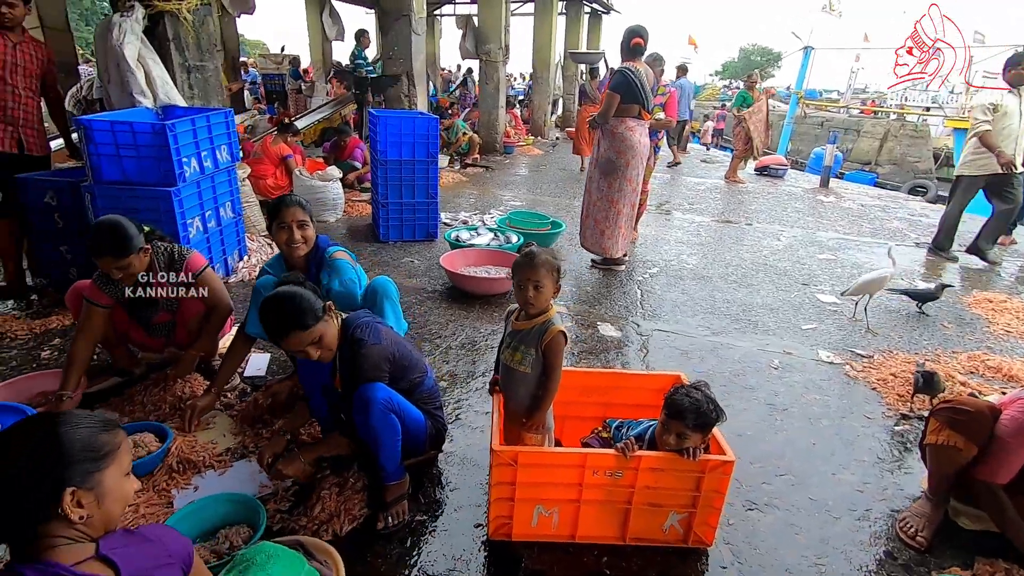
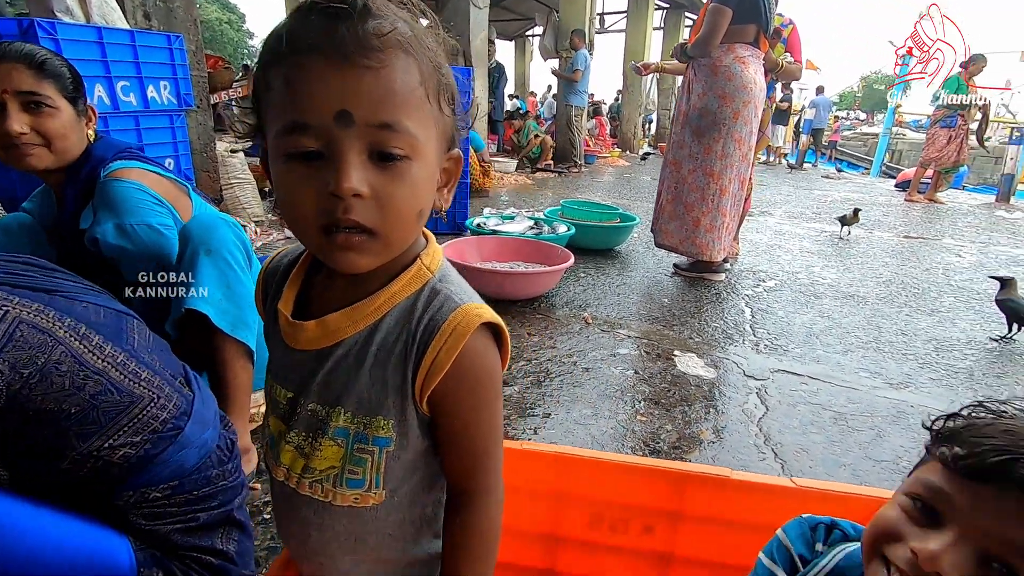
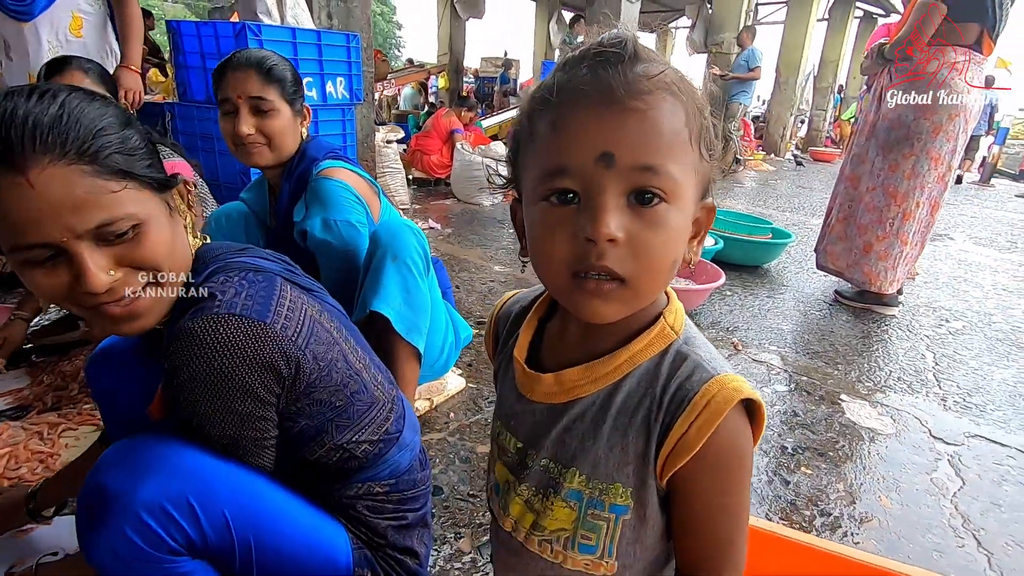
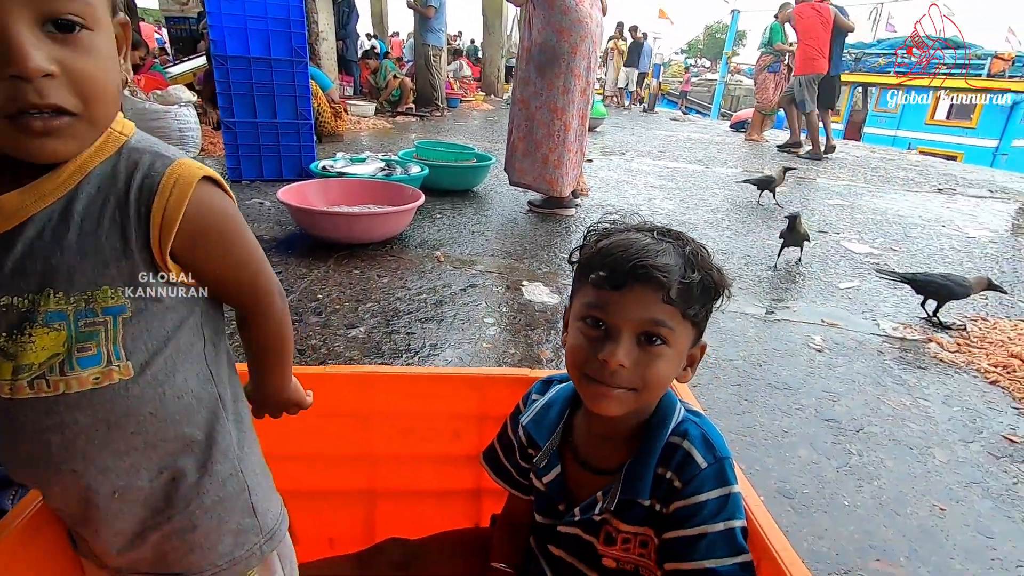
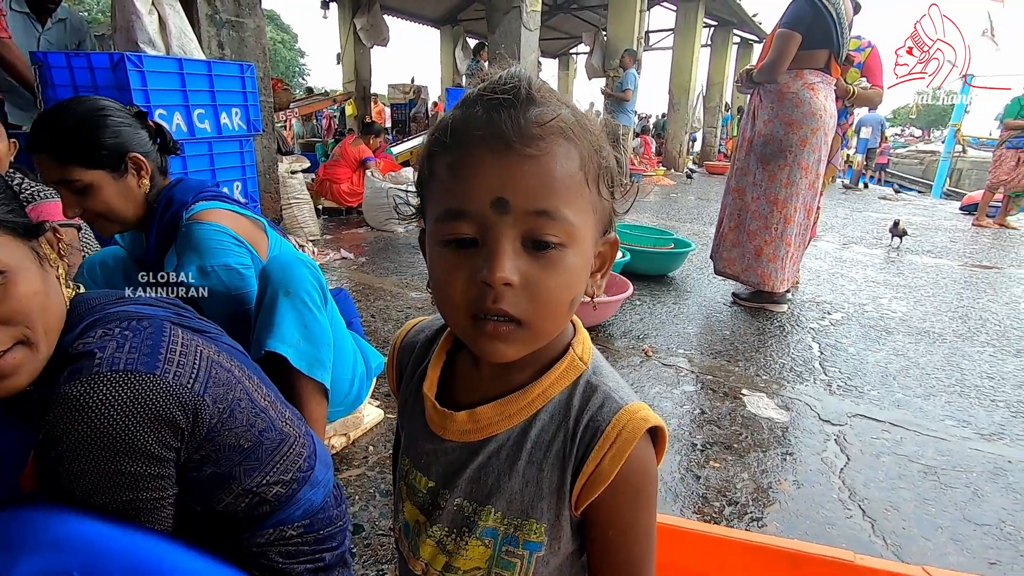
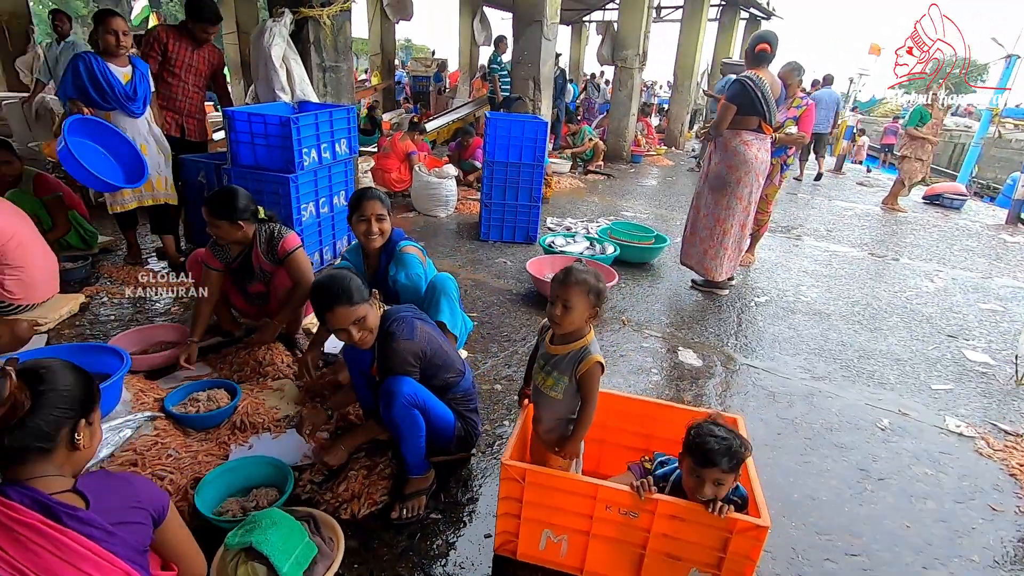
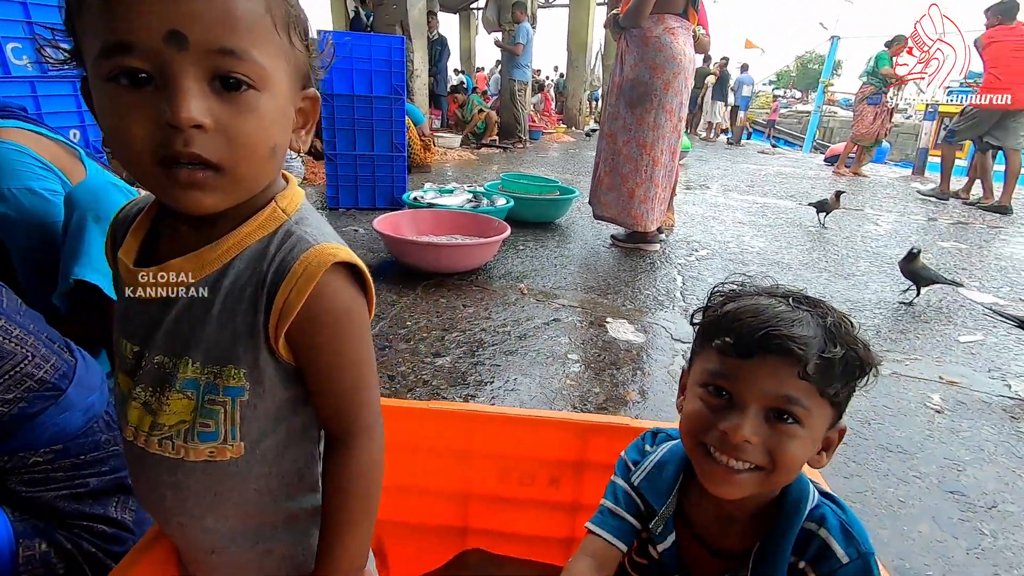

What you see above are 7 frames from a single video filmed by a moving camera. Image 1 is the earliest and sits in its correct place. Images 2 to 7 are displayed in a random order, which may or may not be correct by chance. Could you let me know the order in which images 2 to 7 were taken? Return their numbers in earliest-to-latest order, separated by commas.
6, 3, 5, 2, 7, 4
